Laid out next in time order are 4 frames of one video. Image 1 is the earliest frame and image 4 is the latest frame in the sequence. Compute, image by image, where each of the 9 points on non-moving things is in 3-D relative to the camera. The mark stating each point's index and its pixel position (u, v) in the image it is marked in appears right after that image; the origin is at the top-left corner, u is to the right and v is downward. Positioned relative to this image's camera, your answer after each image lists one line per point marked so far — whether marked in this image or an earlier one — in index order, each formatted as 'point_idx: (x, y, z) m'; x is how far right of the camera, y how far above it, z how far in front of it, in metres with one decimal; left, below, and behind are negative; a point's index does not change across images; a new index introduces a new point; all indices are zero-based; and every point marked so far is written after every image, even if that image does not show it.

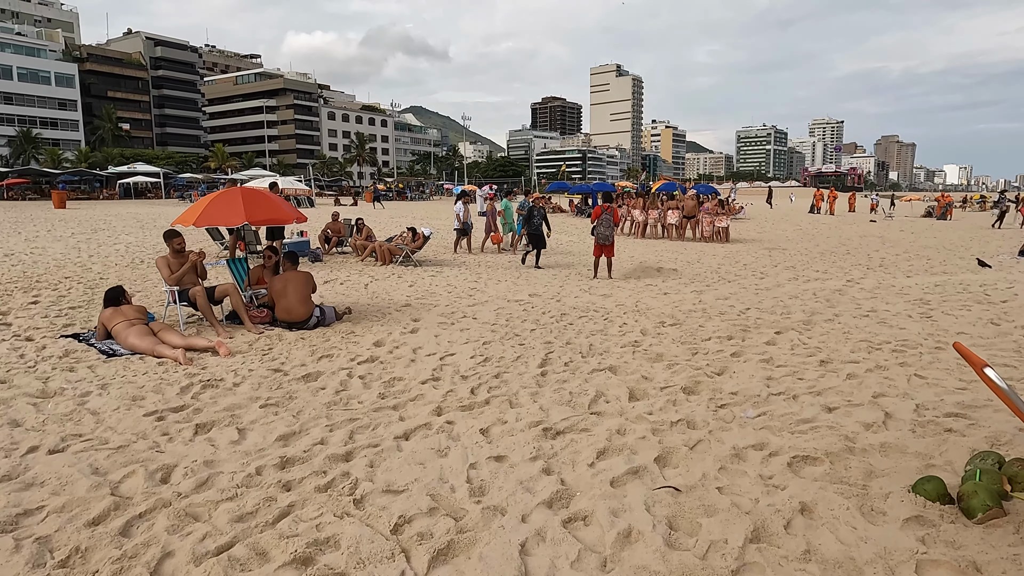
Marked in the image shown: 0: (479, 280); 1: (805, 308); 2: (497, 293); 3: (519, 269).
0: (-0.5, +0.1, +10.3) m
1: (+3.0, -0.2, +6.9) m
2: (-0.2, -0.1, +8.8) m
3: (+0.1, +0.3, +11.8) m
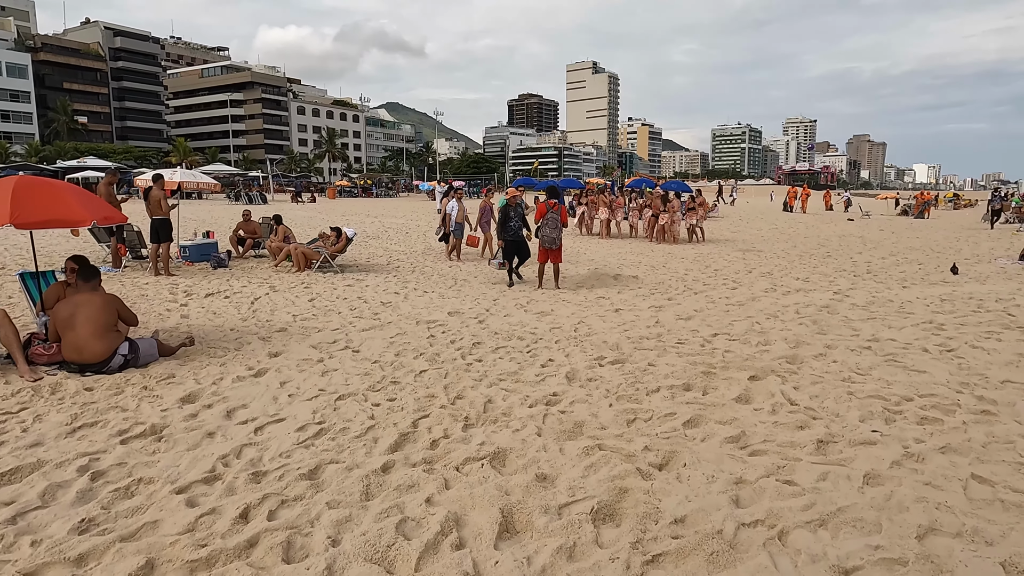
0: (-1.5, 0.0, +8.7) m
1: (+2.2, -0.4, +5.4) m
2: (-1.1, -0.2, +7.1) m
3: (-0.9, +0.2, +10.2) m
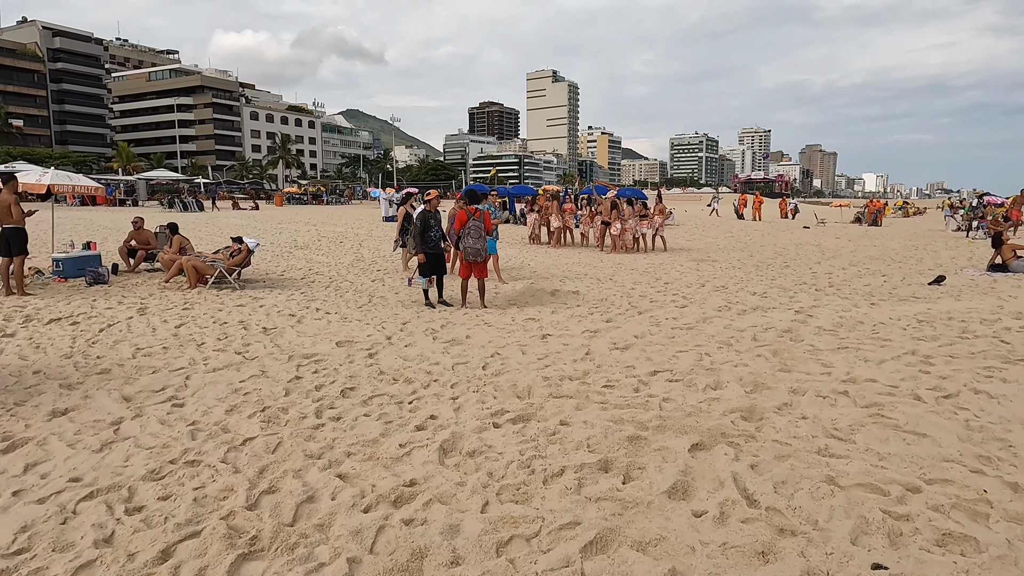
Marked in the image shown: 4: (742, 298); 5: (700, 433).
0: (-2.4, -0.3, +7.4) m
1: (+1.5, -0.6, +4.3) m
2: (-2.0, -0.5, +5.9) m
3: (-1.9, -0.1, +8.9) m
4: (+2.9, -0.1, +8.2) m
5: (+0.9, -0.7, +3.2) m
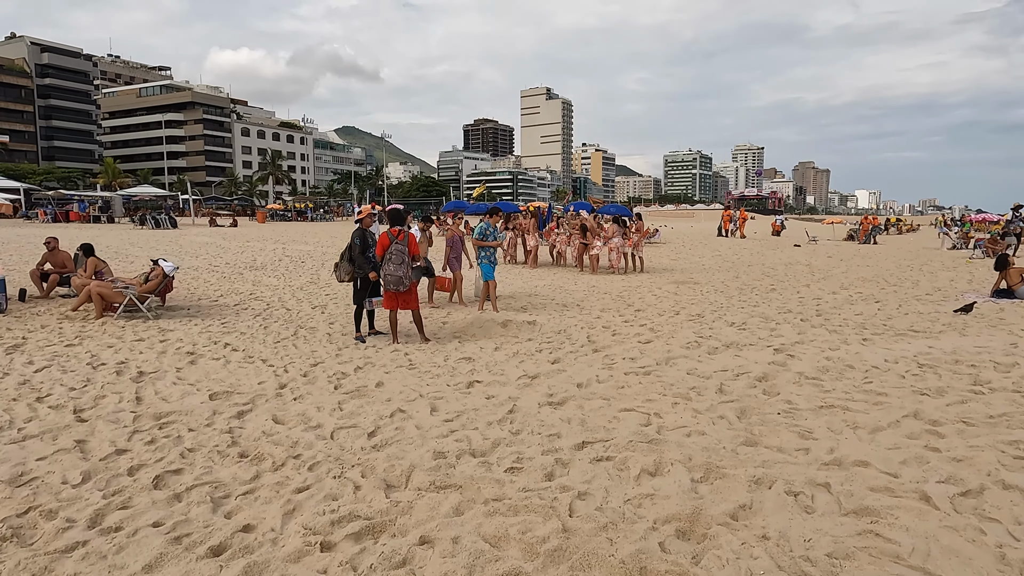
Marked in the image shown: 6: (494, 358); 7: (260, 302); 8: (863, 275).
0: (-3.0, -0.6, +6.3) m
1: (+0.9, -0.8, +3.3) m
2: (-2.6, -0.7, +4.8) m
3: (-2.5, -0.4, +7.9) m
4: (+2.3, -0.5, +7.3) m
5: (+0.3, -0.9, +2.2) m
6: (-0.2, -0.6, +5.9) m
7: (-3.8, -0.2, +9.9) m
8: (+7.3, +0.3, +13.7) m
